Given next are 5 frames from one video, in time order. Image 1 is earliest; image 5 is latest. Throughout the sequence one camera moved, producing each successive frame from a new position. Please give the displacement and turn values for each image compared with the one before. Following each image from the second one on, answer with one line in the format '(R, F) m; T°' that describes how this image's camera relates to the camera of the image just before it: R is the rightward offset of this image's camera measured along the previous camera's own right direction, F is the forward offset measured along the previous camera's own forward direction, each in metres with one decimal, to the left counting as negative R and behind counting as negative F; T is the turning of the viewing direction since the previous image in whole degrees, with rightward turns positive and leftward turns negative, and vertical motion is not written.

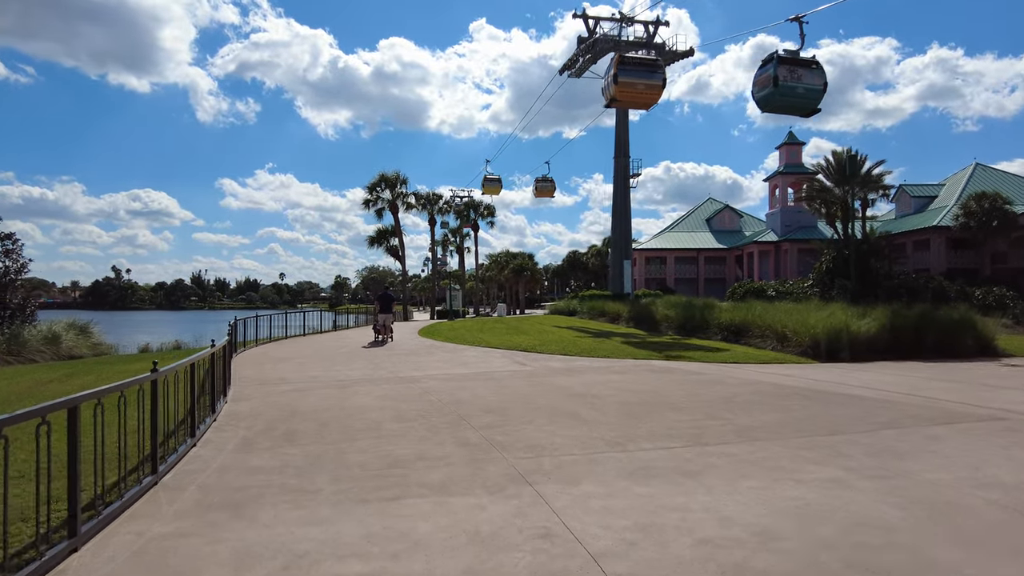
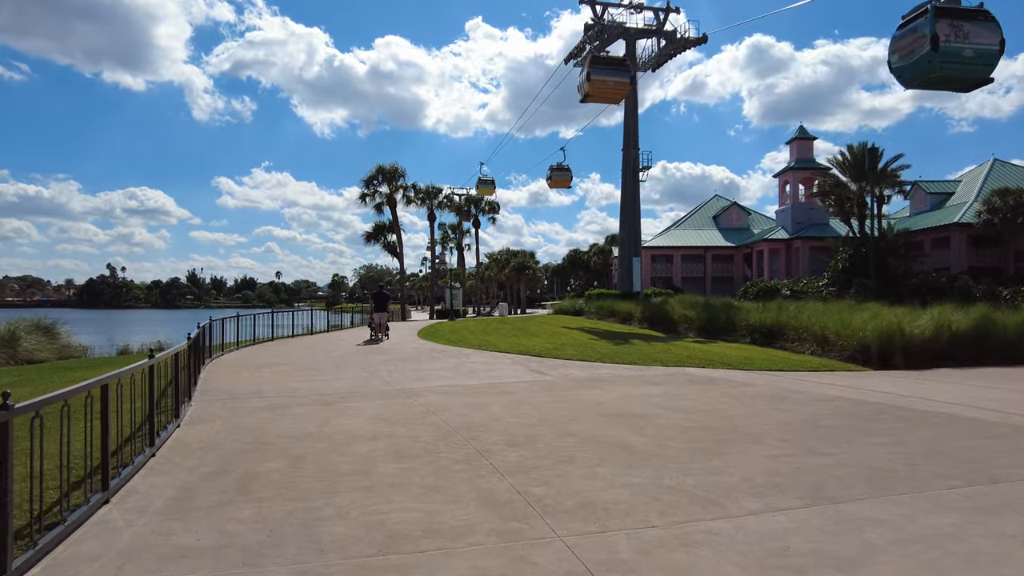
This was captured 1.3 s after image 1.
(-0.4, +1.9) m; 0°
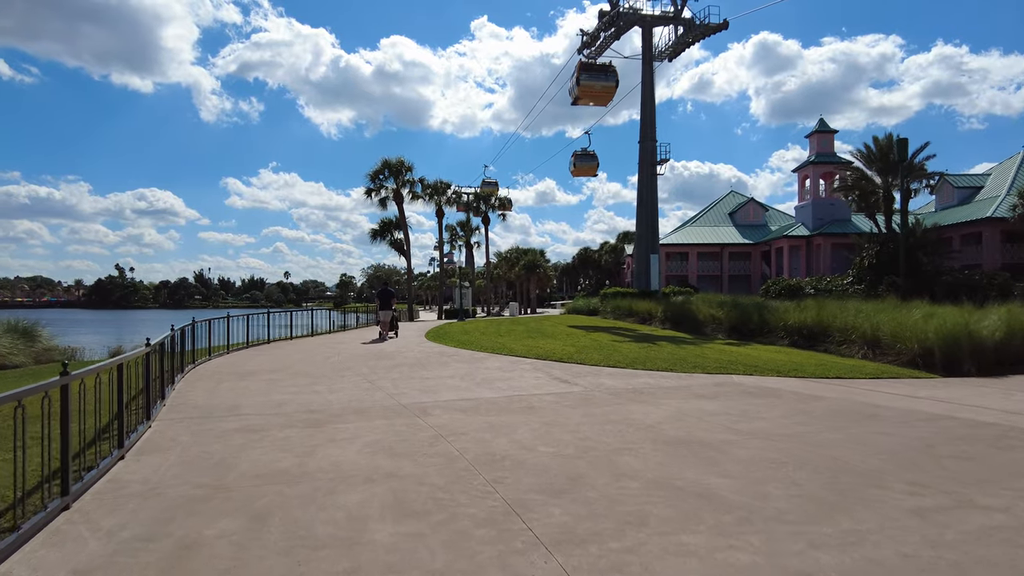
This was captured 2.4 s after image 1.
(-0.2, +1.6) m; -1°
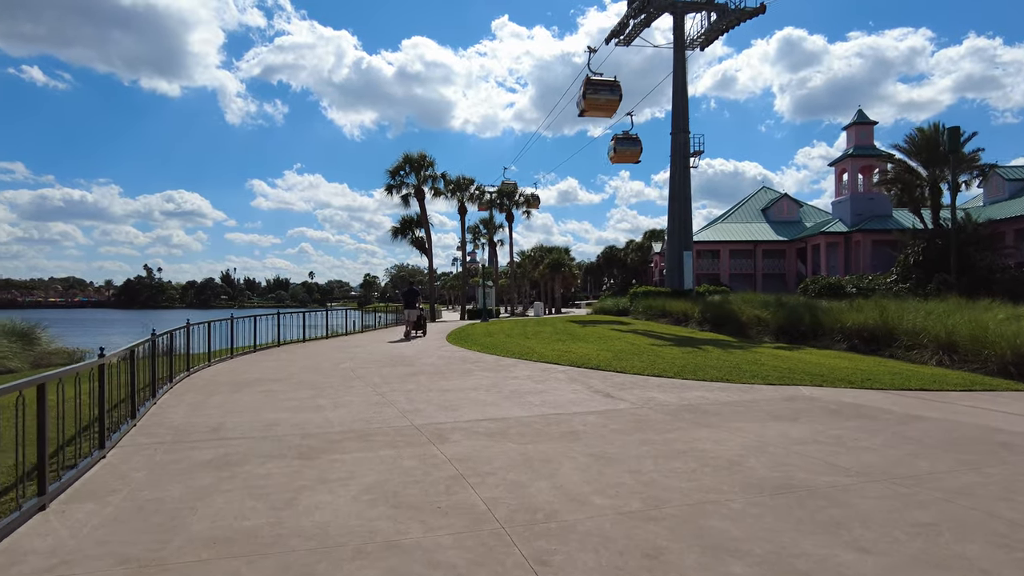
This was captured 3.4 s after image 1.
(-0.2, +1.5) m; -2°
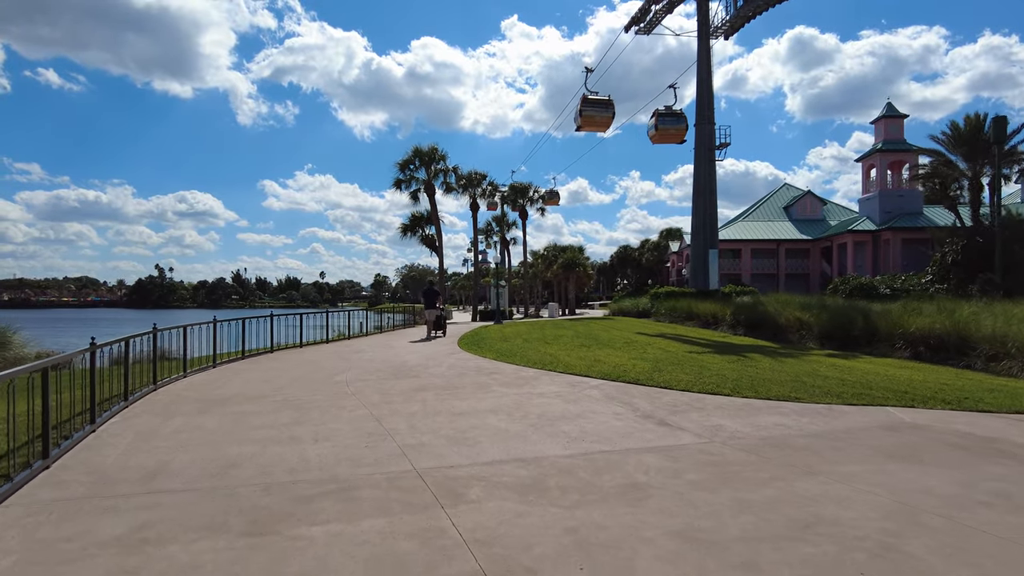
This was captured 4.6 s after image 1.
(-0.2, +1.8) m; -1°
